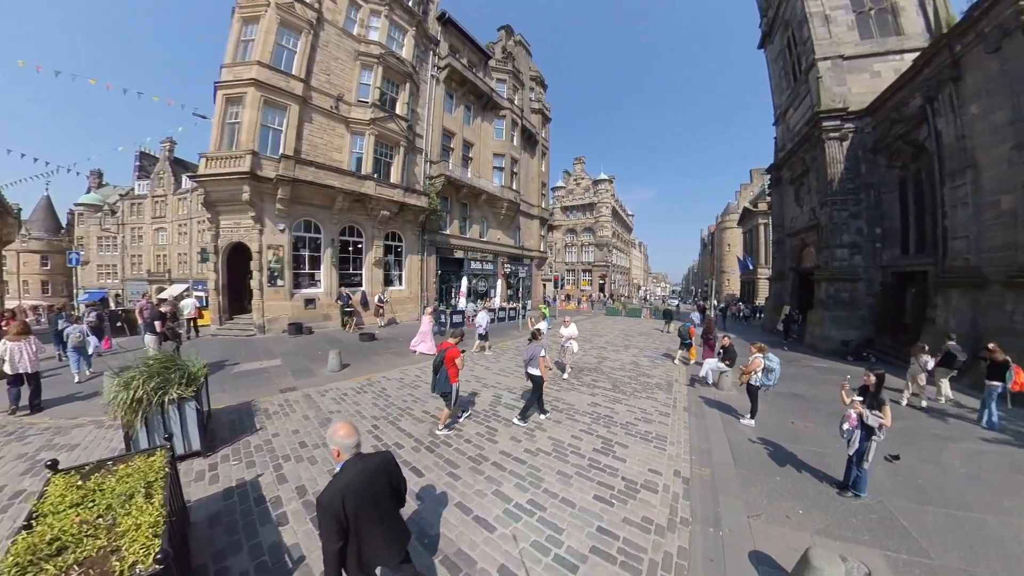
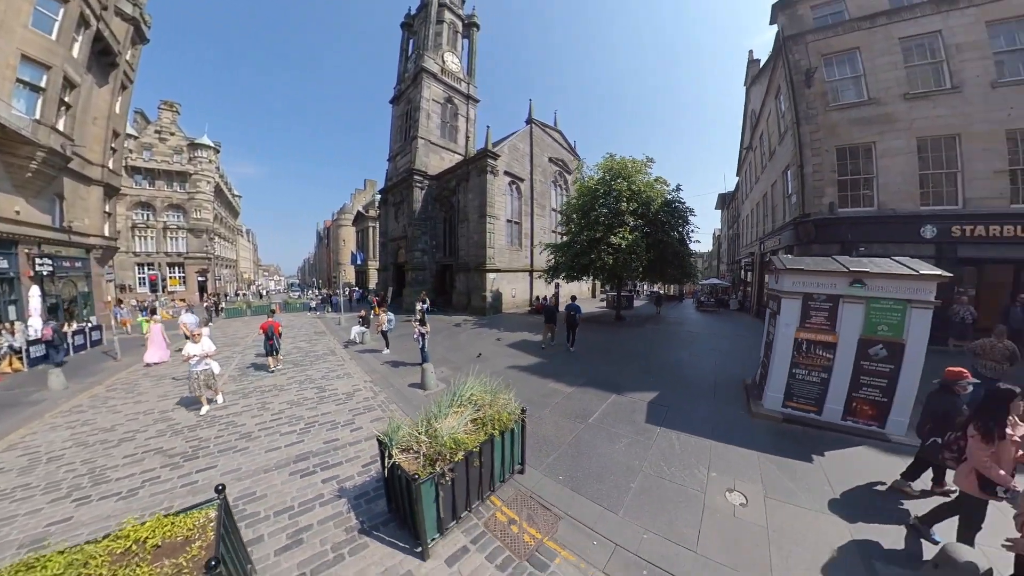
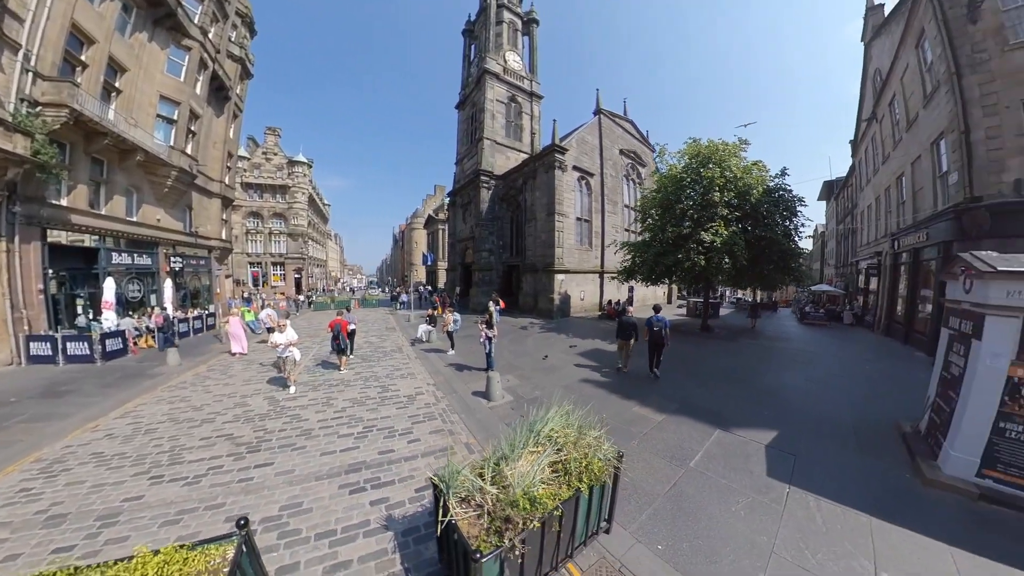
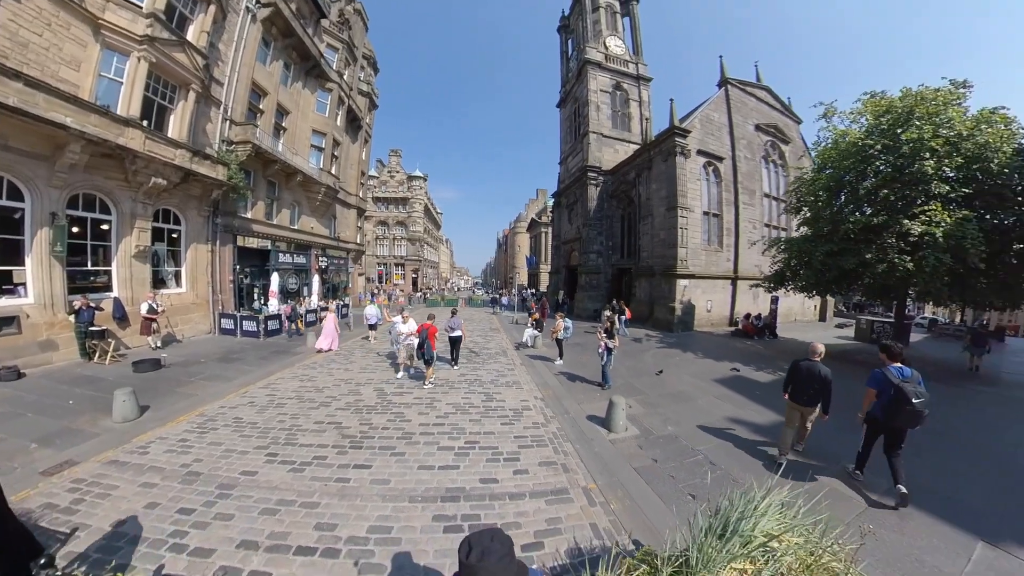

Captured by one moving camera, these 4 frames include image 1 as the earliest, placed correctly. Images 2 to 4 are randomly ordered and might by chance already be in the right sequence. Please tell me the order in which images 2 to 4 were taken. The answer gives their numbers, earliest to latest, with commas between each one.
4, 3, 2
